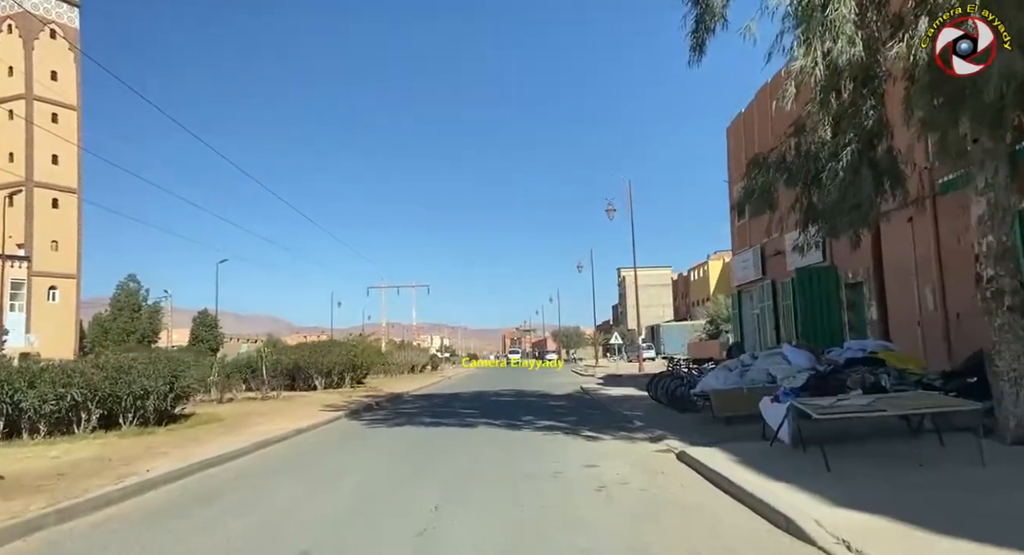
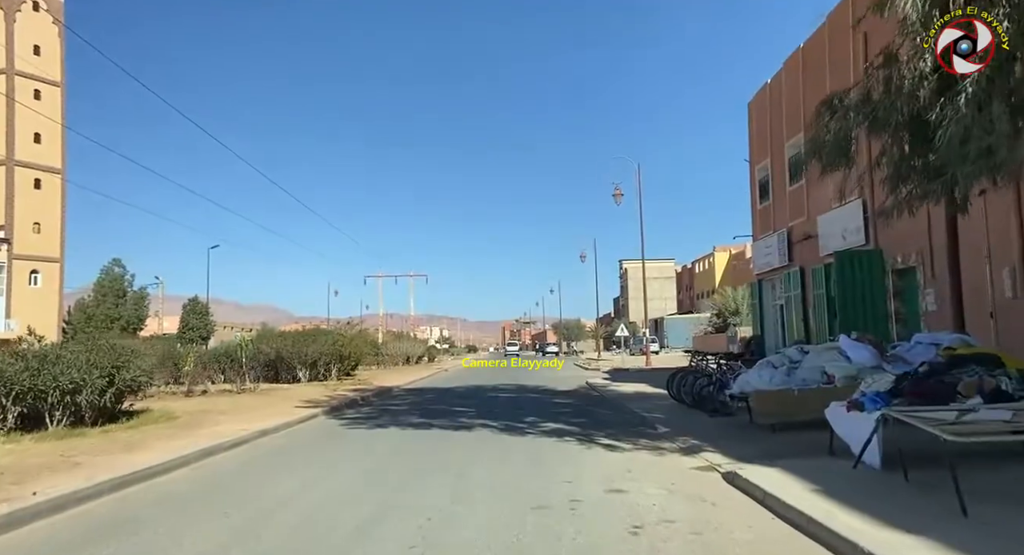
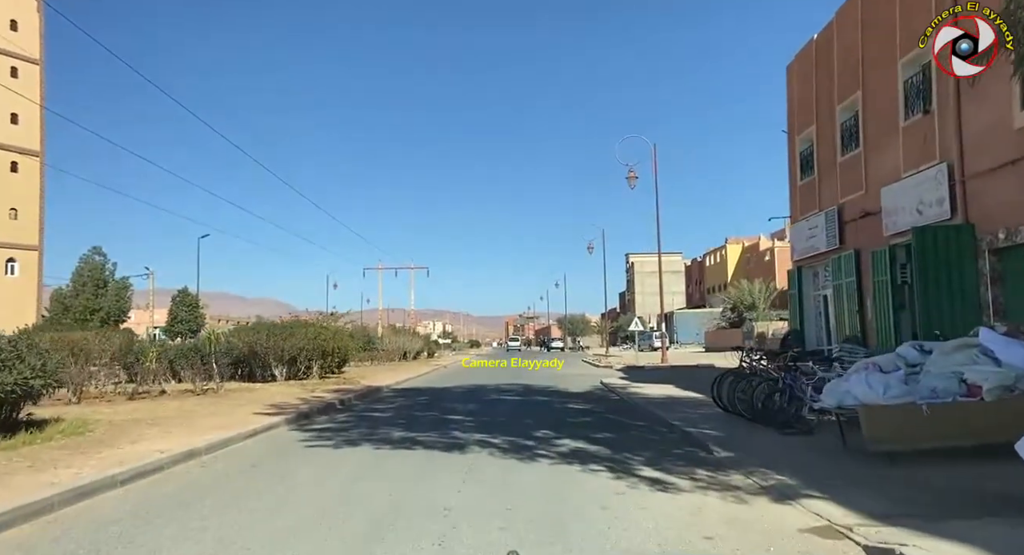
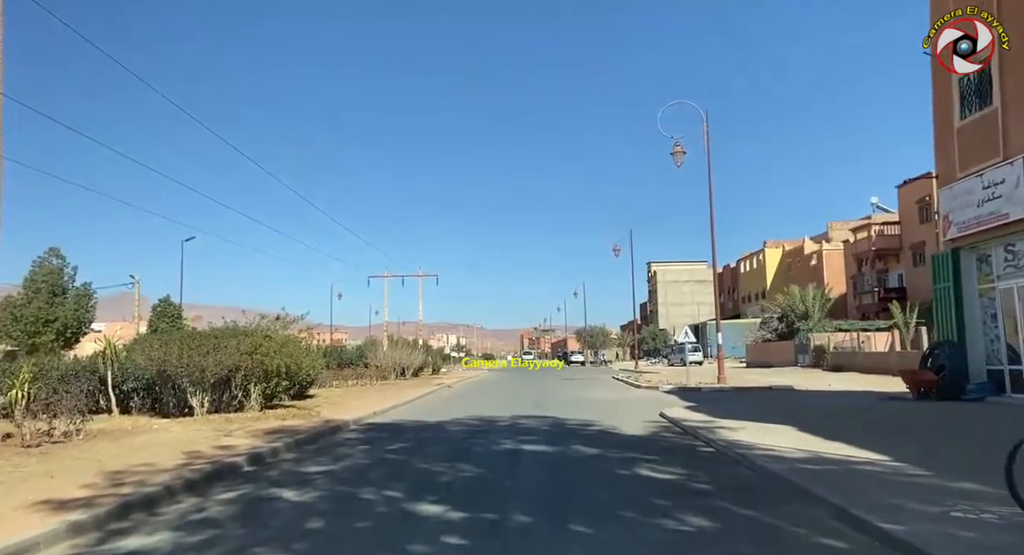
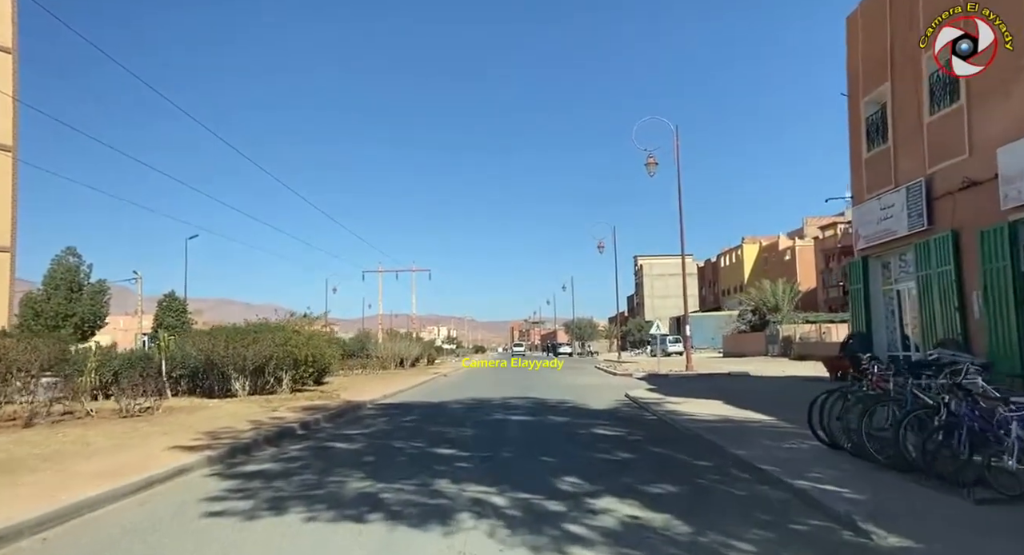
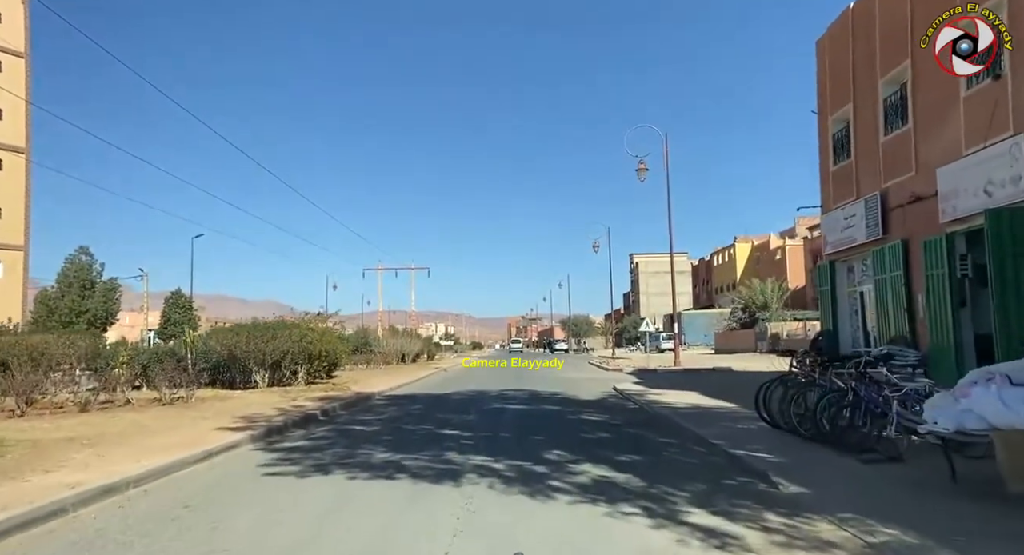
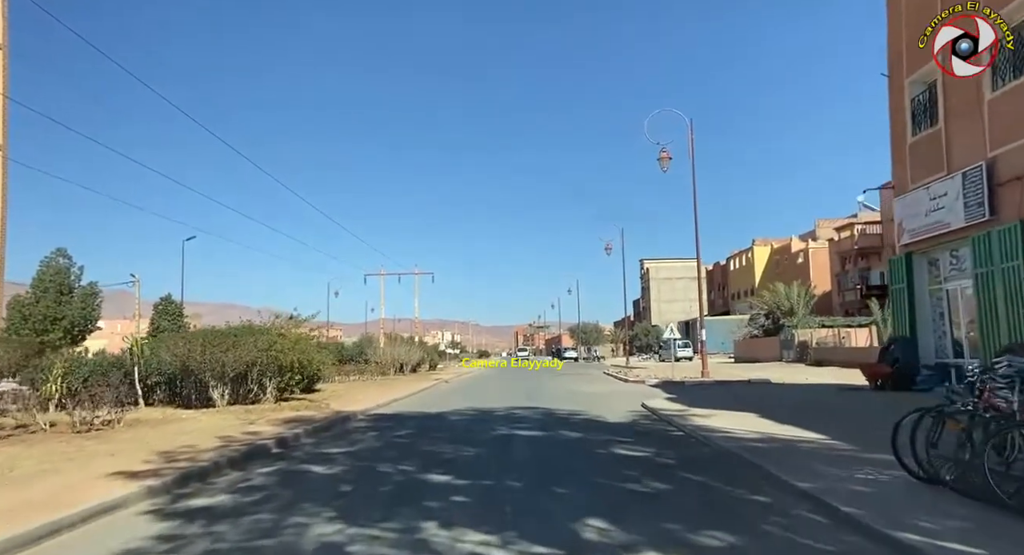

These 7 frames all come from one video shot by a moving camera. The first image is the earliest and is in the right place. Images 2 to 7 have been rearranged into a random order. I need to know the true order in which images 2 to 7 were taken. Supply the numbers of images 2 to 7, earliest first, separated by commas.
2, 3, 6, 5, 7, 4
